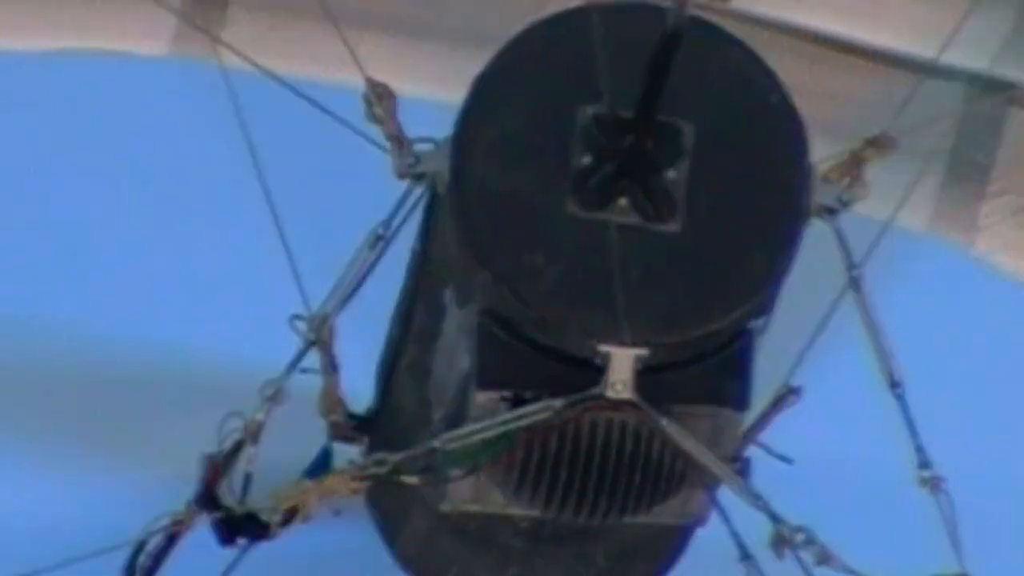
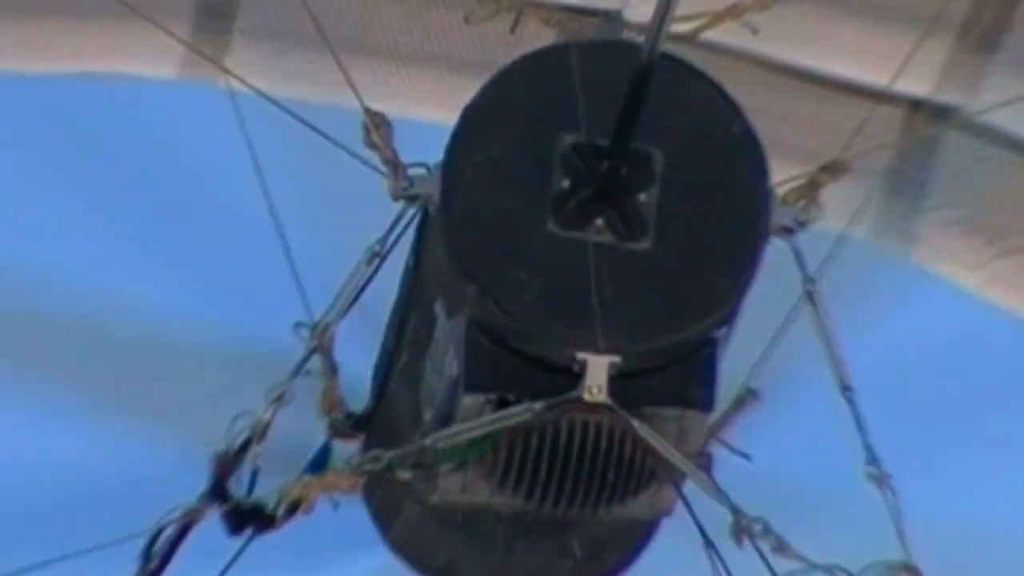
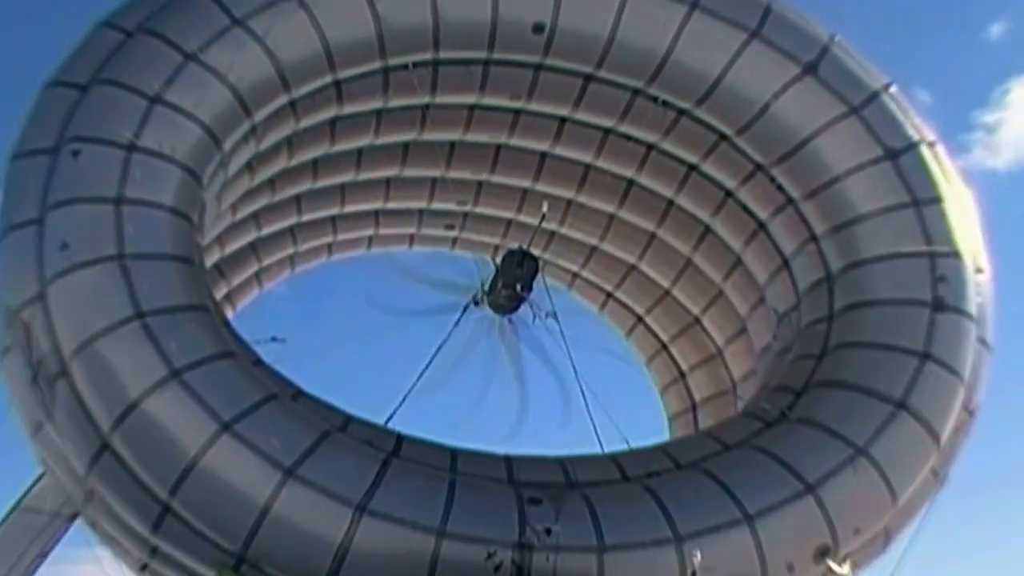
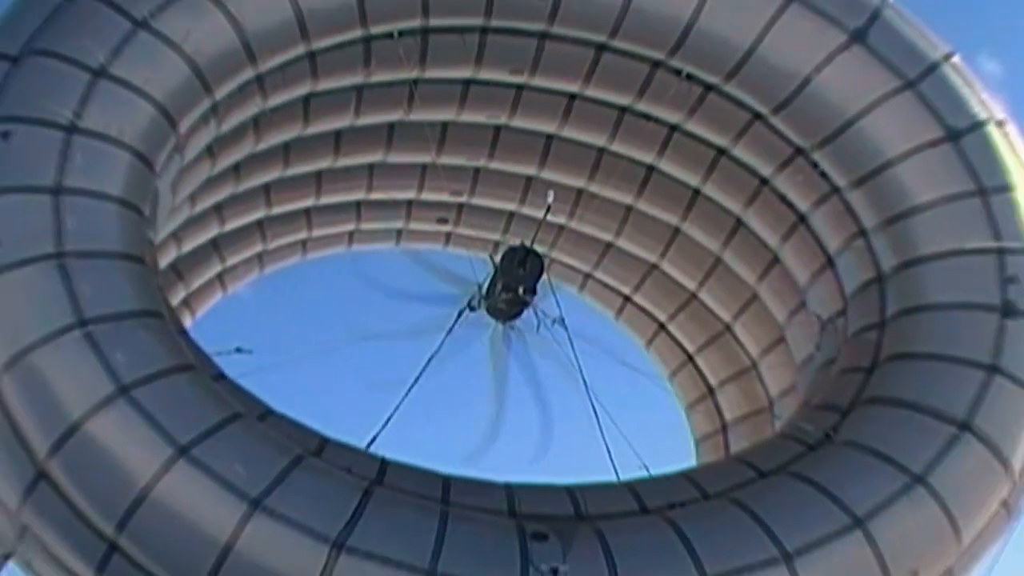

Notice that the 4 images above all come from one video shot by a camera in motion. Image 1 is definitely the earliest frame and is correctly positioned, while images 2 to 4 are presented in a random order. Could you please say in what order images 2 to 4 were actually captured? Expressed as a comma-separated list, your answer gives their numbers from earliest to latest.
2, 4, 3
